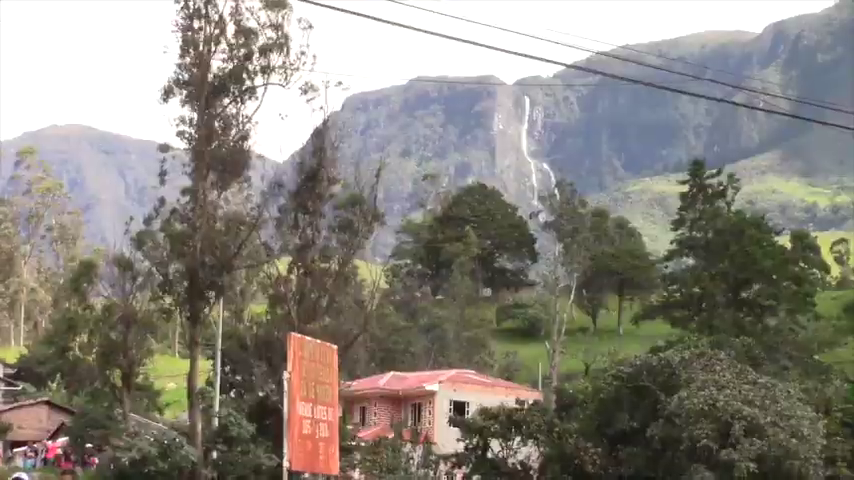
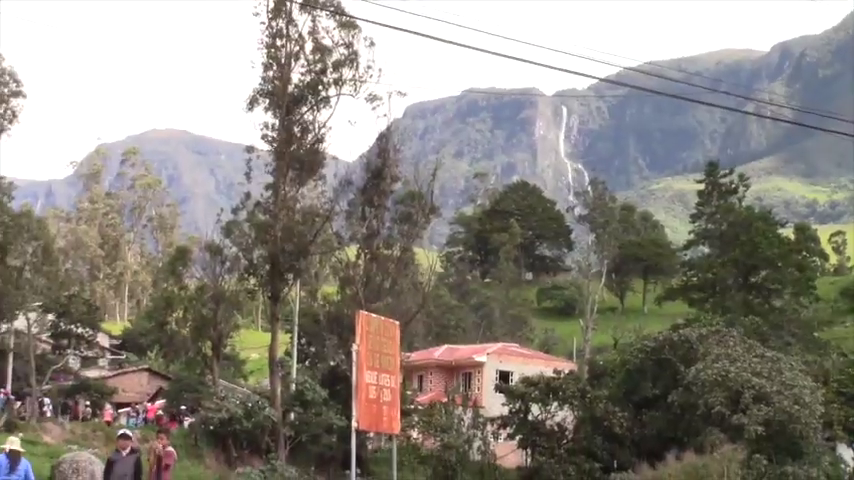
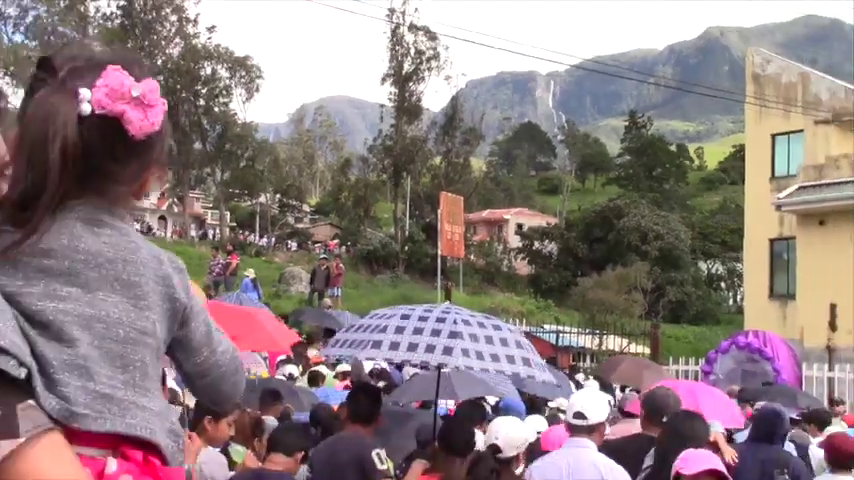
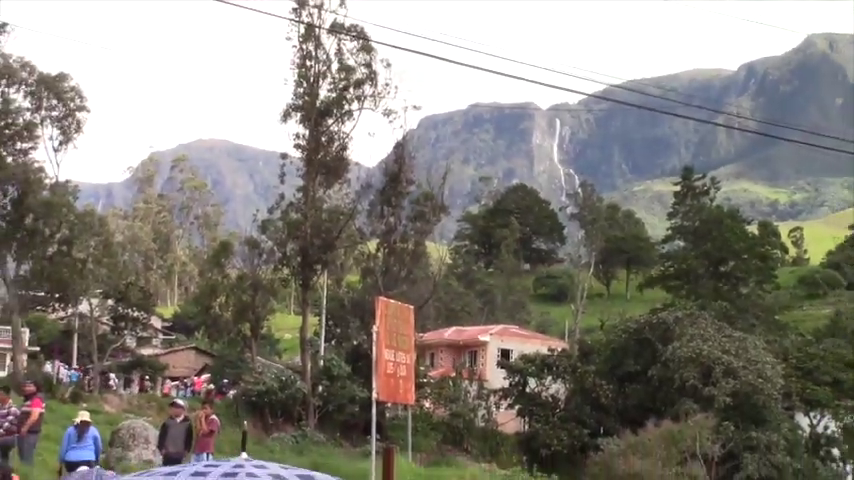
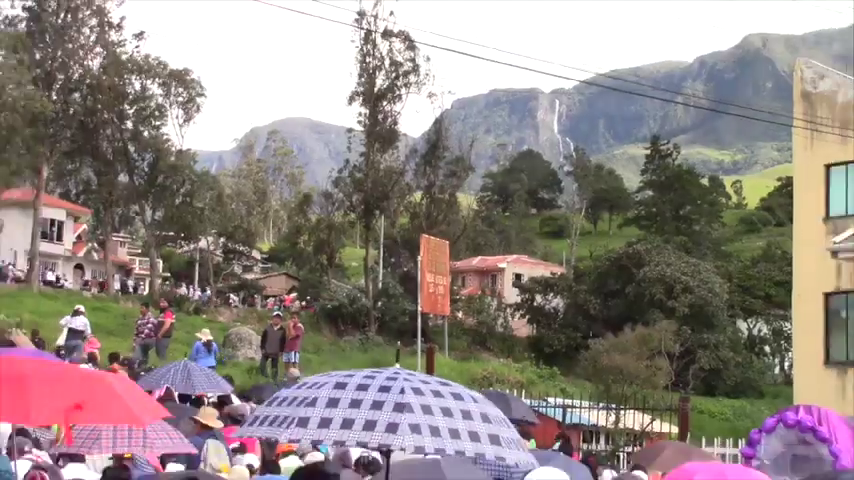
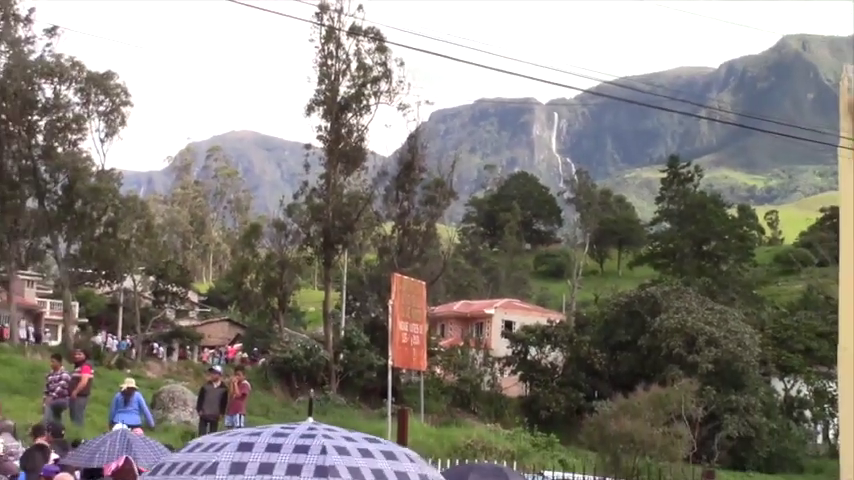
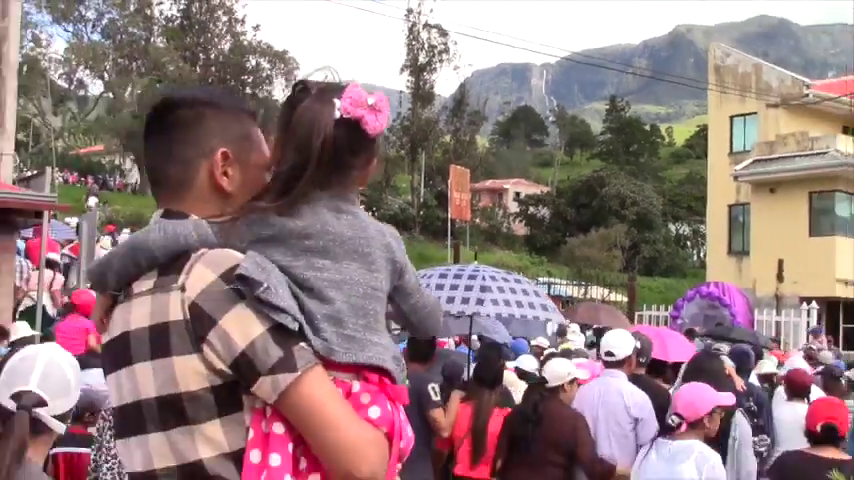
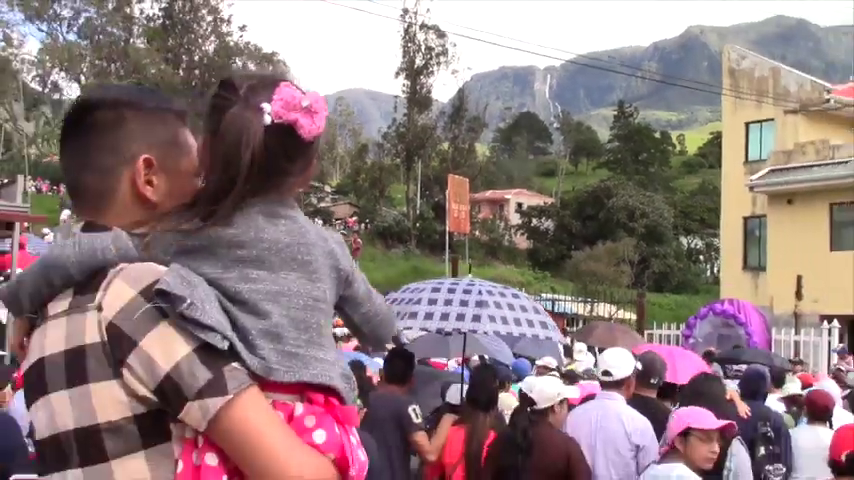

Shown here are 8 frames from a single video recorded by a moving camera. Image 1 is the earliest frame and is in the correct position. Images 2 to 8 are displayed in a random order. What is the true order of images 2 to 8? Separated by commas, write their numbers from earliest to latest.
2, 4, 6, 5, 3, 8, 7
